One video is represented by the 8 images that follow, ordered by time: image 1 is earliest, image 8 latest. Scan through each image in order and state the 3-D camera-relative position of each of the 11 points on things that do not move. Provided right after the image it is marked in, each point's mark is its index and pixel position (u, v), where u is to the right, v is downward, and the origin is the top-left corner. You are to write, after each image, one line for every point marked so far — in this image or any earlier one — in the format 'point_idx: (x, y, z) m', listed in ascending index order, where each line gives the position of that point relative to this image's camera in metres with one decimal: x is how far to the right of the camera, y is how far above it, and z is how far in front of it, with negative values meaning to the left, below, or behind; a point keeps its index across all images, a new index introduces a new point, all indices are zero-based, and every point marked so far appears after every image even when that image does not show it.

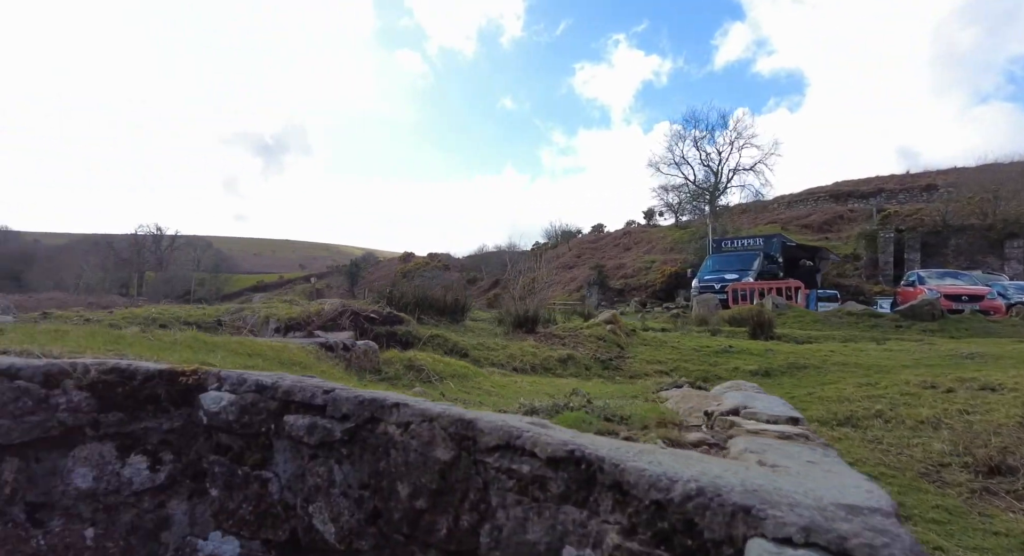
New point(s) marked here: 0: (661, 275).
0: (+4.2, +0.1, +16.3) m
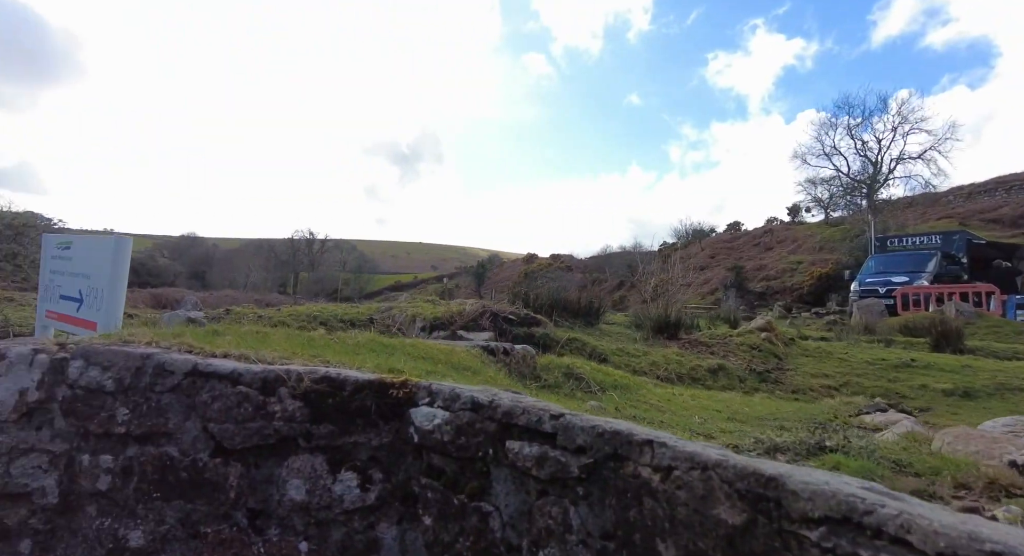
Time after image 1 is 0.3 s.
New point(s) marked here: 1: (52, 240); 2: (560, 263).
0: (+7.7, 0.0, +14.9) m
1: (-2.5, +0.2, +3.1) m
2: (+1.6, +0.5, +18.9) m
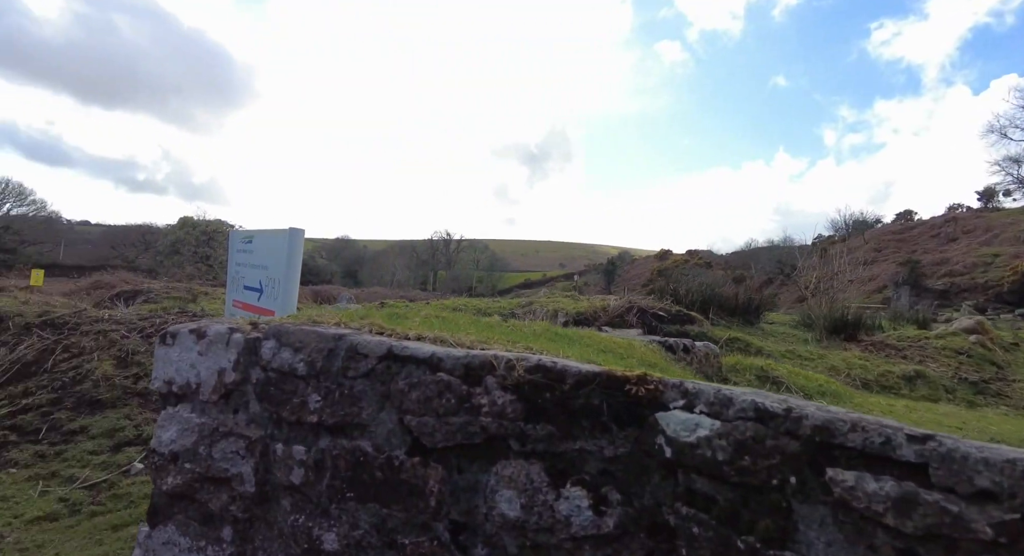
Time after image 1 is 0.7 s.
0: (+10.9, +0.1, +12.6) m
1: (-1.6, +0.3, +3.4) m
2: (+5.8, +0.6, +17.8) m
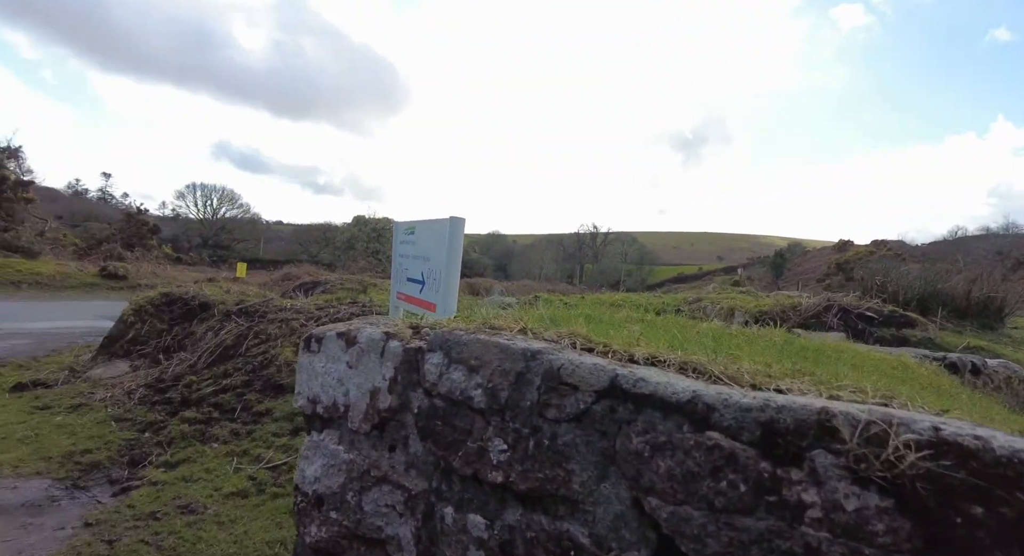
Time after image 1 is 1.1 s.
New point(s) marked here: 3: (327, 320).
0: (+13.8, +0.2, +9.0) m
1: (-0.7, +0.3, +3.4) m
2: (+10.2, +0.8, +15.4) m
3: (-1.8, -0.4, +5.7) m
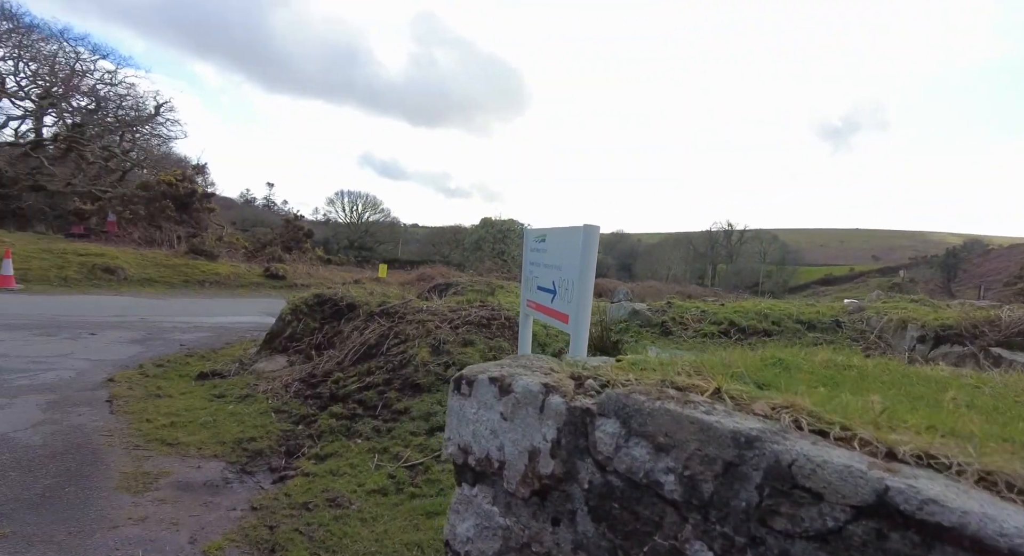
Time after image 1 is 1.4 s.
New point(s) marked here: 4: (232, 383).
0: (+15.5, +0.1, +5.7) m
1: (+0.1, +0.3, +3.3) m
2: (+13.3, +0.7, +12.8) m
3: (-0.5, -0.5, +5.8) m
4: (-2.8, -1.1, +5.8) m
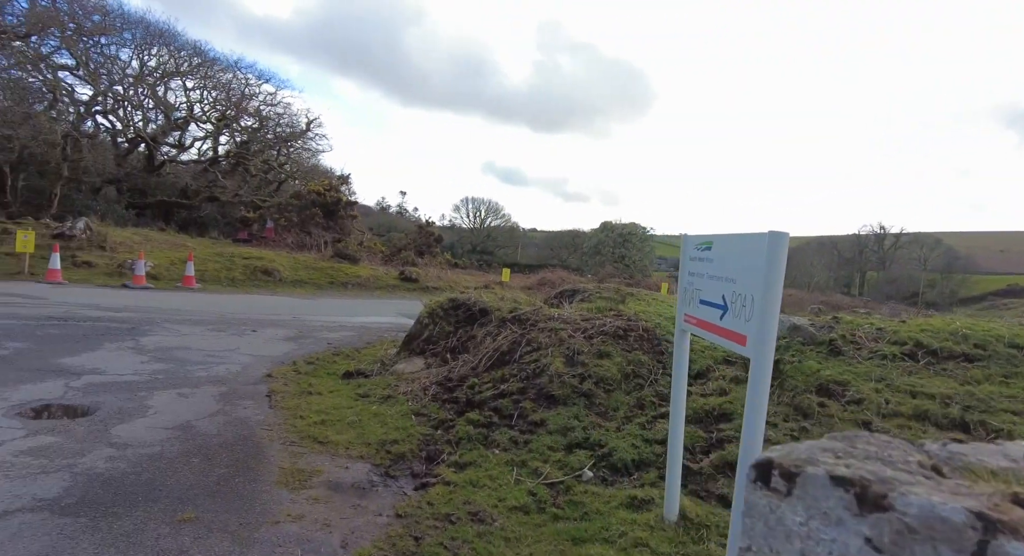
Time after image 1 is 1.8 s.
0: (+16.5, -0.2, +2.2) m
1: (+0.9, +0.2, +3.0) m
2: (+15.8, +0.4, +9.5) m
3: (+0.8, -0.5, +5.6) m
4: (-1.5, -1.1, +6.0) m
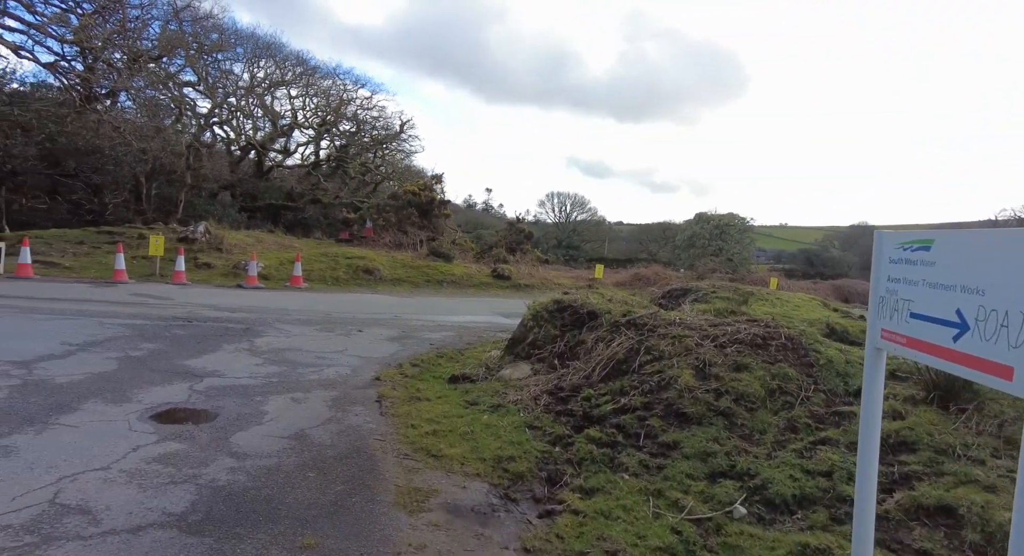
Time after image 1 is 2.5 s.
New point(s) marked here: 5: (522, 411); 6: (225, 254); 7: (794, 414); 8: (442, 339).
0: (+16.9, -0.1, -0.7) m
1: (+1.6, +0.2, +2.4) m
2: (+17.3, +0.5, +6.6) m
3: (+1.9, -0.5, +5.0) m
4: (-0.3, -1.1, +5.8) m
5: (+0.1, -1.2, +5.0) m
6: (-7.5, +0.6, +15.0) m
7: (+2.0, -0.9, +4.0) m
8: (-1.1, -0.9, +8.8) m
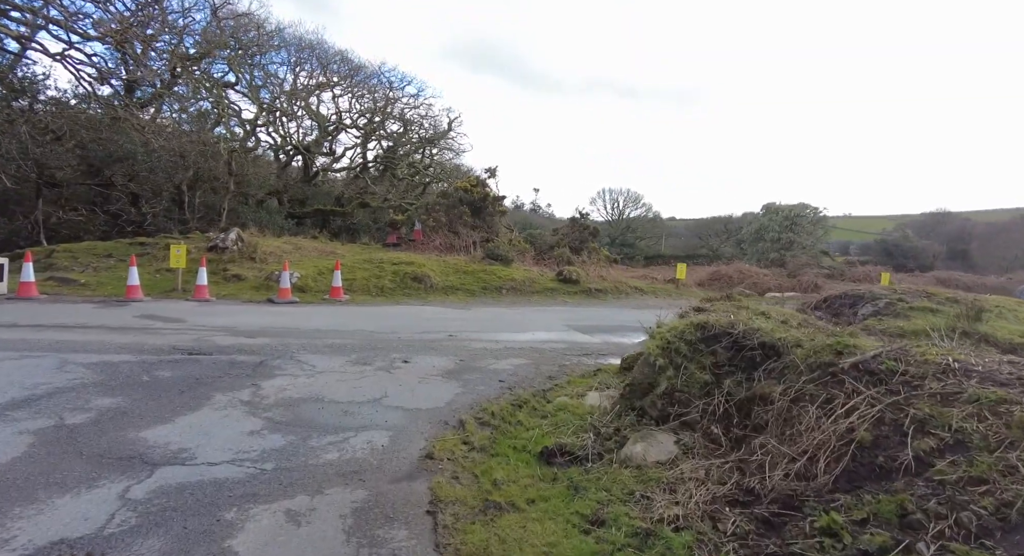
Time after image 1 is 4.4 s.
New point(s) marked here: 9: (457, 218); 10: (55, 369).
0: (+17.0, +0.3, -4.5) m
1: (+2.1, +0.1, 0.0) m
2: (+18.1, +0.9, +2.8) m
3: (+2.6, -0.6, +2.5) m
4: (+0.5, -1.2, +3.4) m
5: (+0.9, -1.3, +2.7) m
6: (-5.9, +0.3, +13.3) m
7: (+2.6, -1.0, +1.5) m
8: (0.0, -1.1, +6.6) m
9: (-1.9, +2.0, +19.2) m
10: (-4.2, -0.9, +5.3) m
